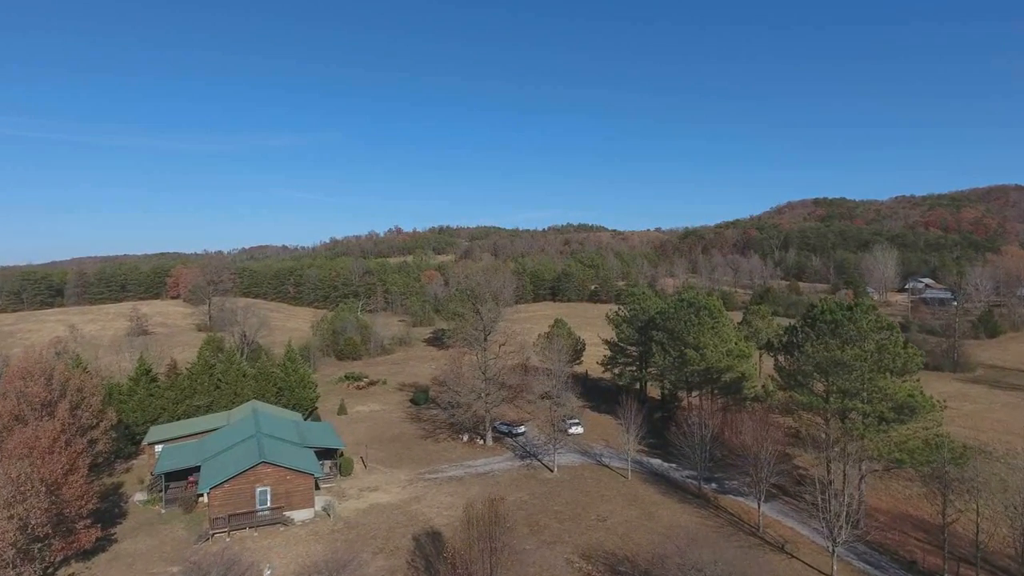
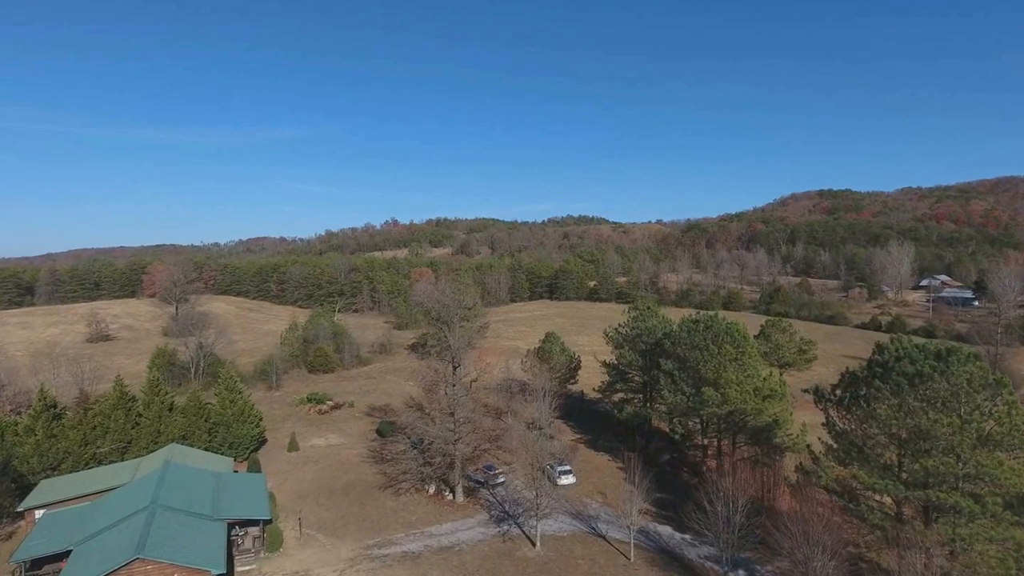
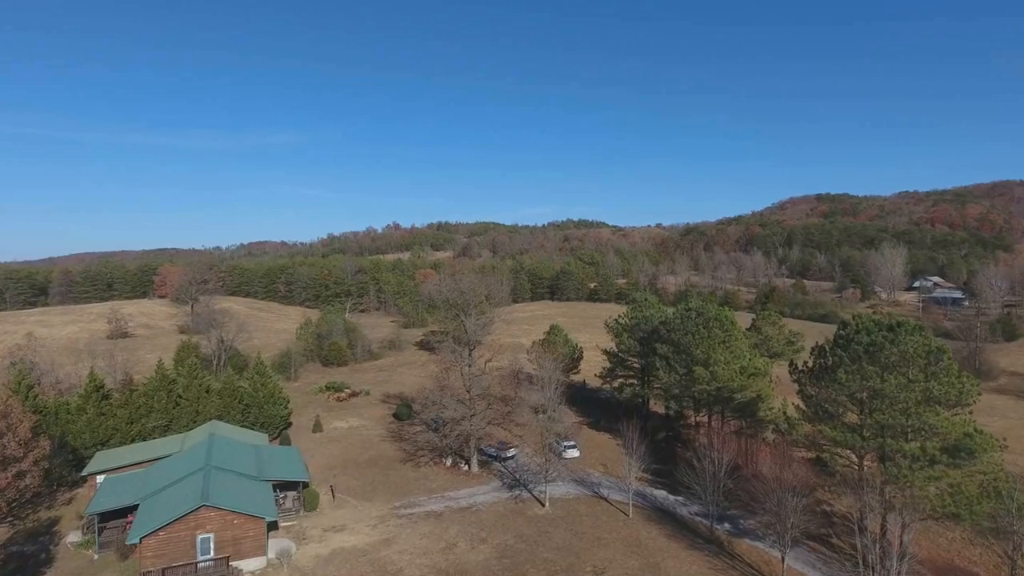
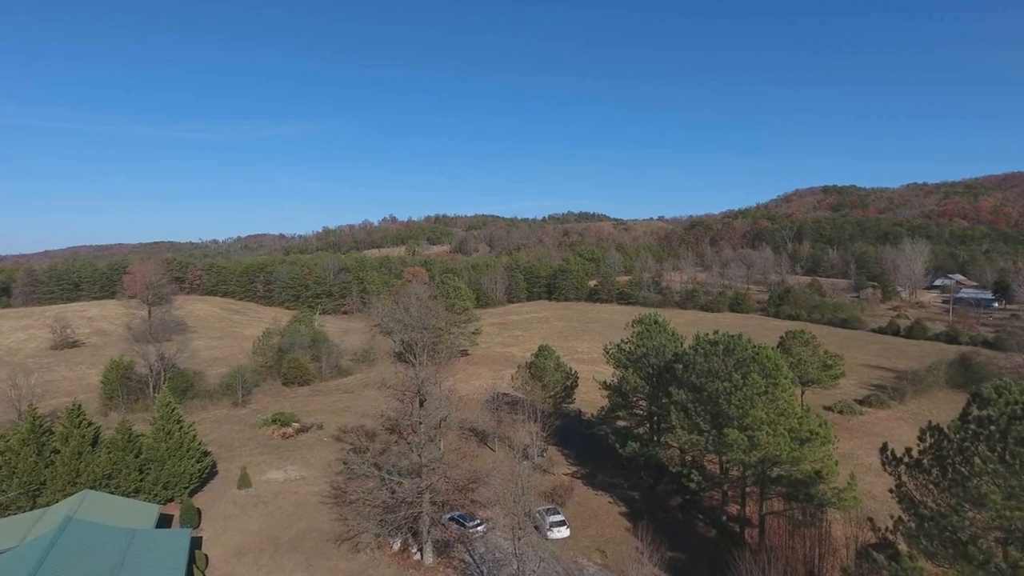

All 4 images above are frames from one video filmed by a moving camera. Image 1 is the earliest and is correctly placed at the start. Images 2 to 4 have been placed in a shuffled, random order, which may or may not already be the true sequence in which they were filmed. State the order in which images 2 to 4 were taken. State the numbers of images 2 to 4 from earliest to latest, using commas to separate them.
3, 2, 4
